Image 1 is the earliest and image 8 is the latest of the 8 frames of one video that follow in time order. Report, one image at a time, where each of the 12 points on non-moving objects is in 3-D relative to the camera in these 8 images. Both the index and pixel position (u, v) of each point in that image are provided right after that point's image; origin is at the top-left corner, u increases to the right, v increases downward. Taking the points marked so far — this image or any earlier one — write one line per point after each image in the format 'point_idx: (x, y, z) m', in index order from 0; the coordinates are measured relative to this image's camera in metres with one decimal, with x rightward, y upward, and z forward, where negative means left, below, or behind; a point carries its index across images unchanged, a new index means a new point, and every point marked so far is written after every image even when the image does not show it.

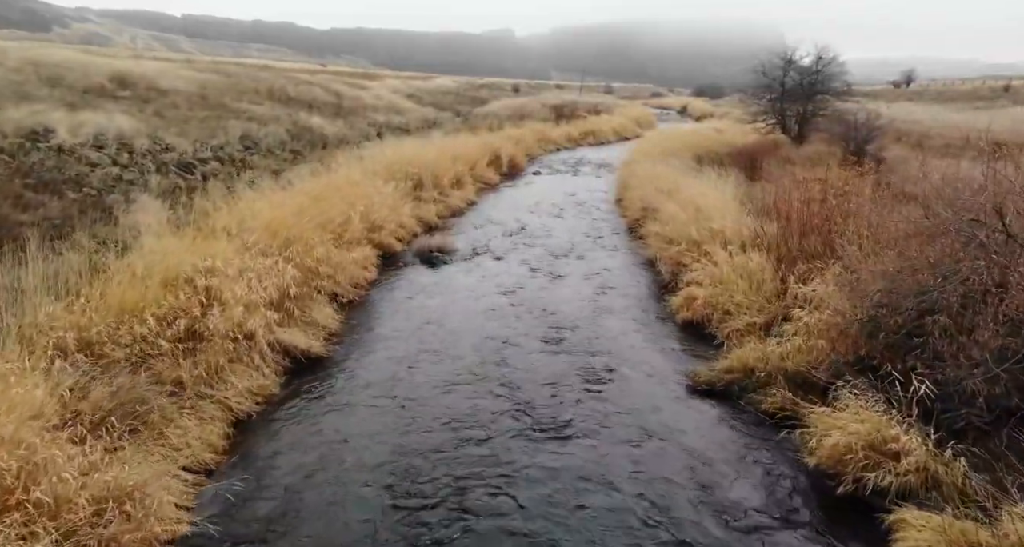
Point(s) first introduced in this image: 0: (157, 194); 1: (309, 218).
0: (-6.4, +1.4, +14.4) m
1: (-3.5, +1.0, +13.8) m
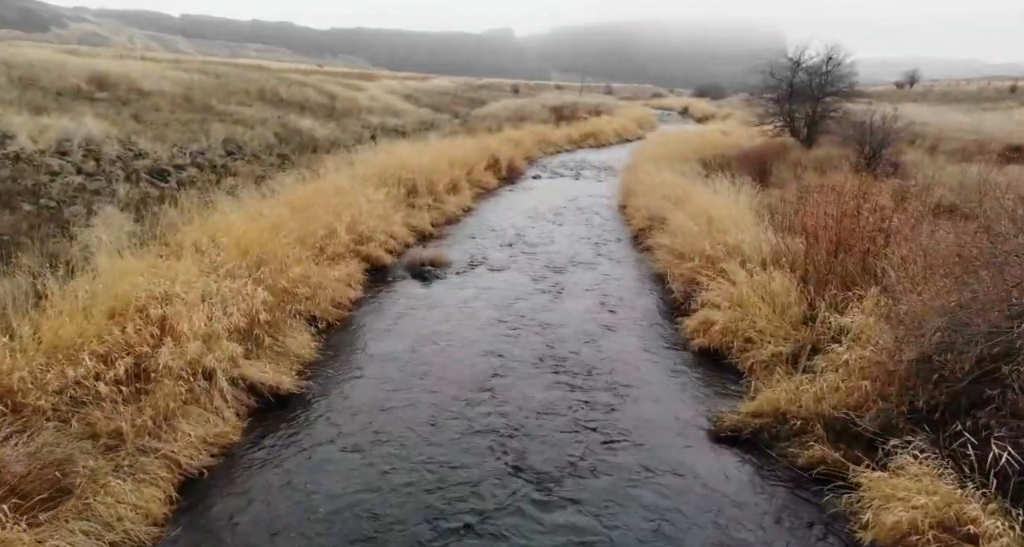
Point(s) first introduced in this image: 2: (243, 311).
0: (-6.5, +1.1, +13.3) m
1: (-3.5, +0.7, +12.6) m
2: (-3.2, -0.4, +9.4) m
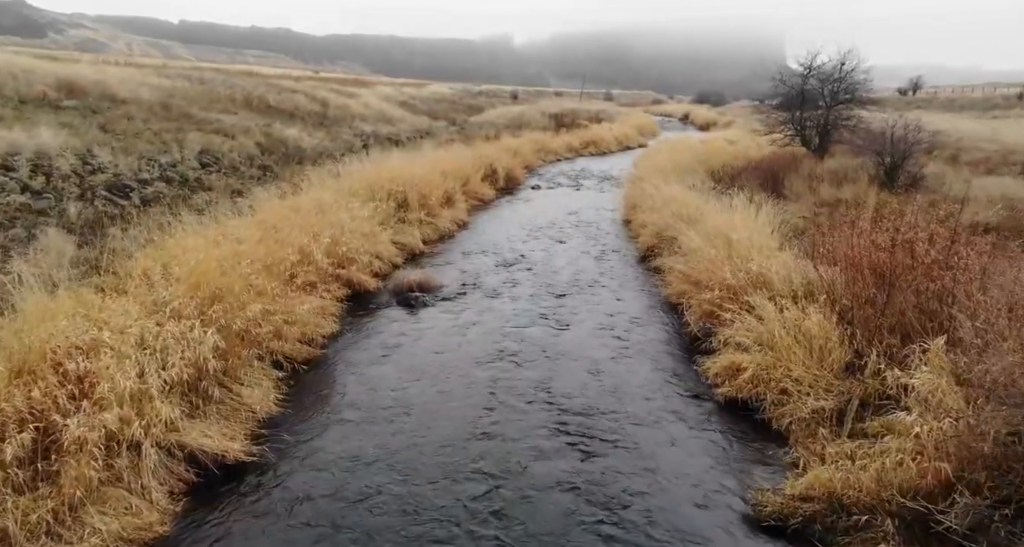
0: (-6.5, +0.7, +11.9) m
1: (-3.6, +0.2, +11.2) m
2: (-3.2, -0.9, +8.0) m
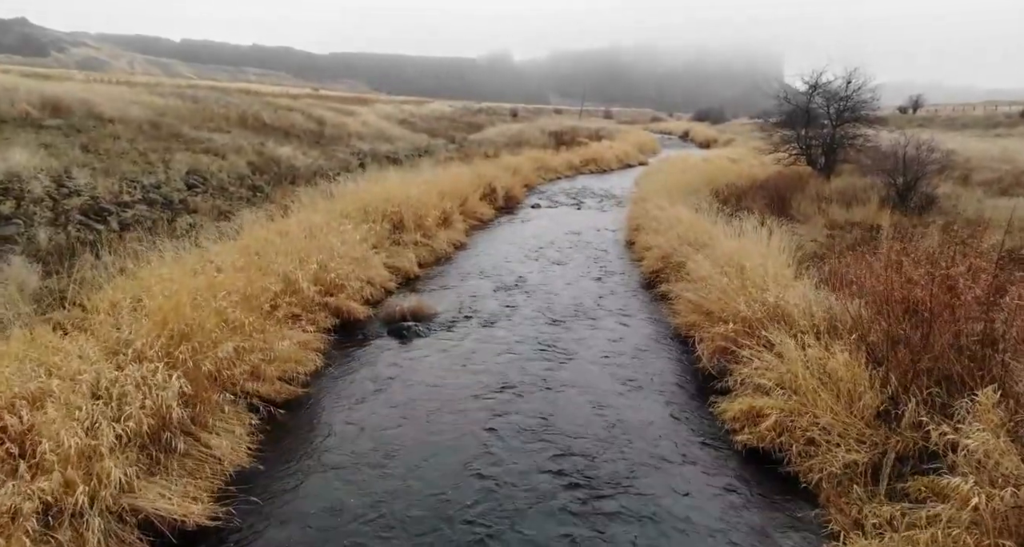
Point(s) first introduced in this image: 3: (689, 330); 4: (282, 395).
0: (-6.6, +0.2, +11.1) m
1: (-3.6, -0.2, +10.4) m
2: (-3.2, -1.2, +7.2) m
3: (+2.6, -0.9, +11.9) m
4: (-2.6, -1.4, +9.2) m
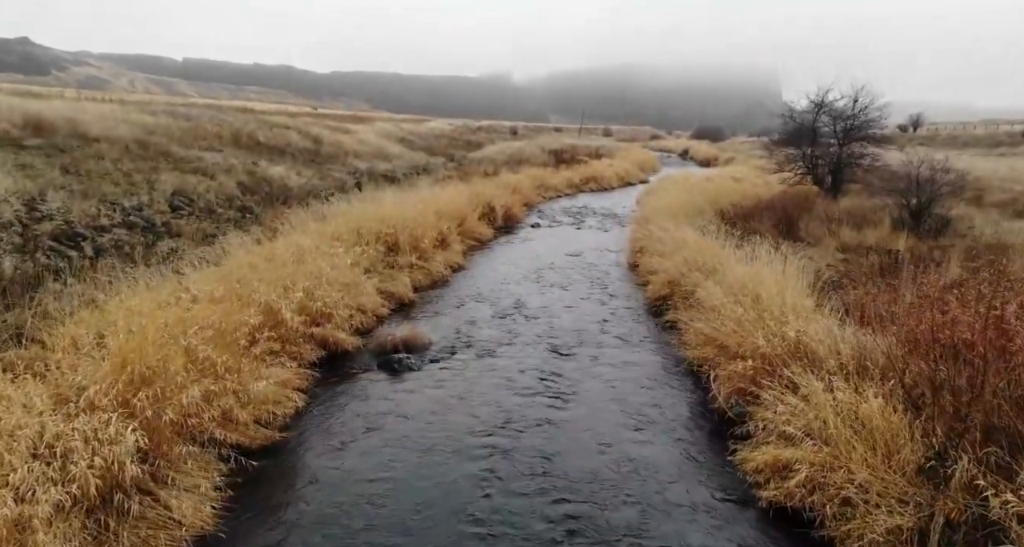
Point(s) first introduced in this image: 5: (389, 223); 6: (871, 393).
0: (-6.6, -0.2, +10.3) m
1: (-3.6, -0.6, +9.6) m
2: (-3.3, -1.5, +6.3) m
3: (+2.6, -1.3, +11.1) m
4: (-2.6, -1.7, +8.3) m
5: (-3.1, +1.2, +19.9) m
6: (+3.4, -1.2, +7.7) m
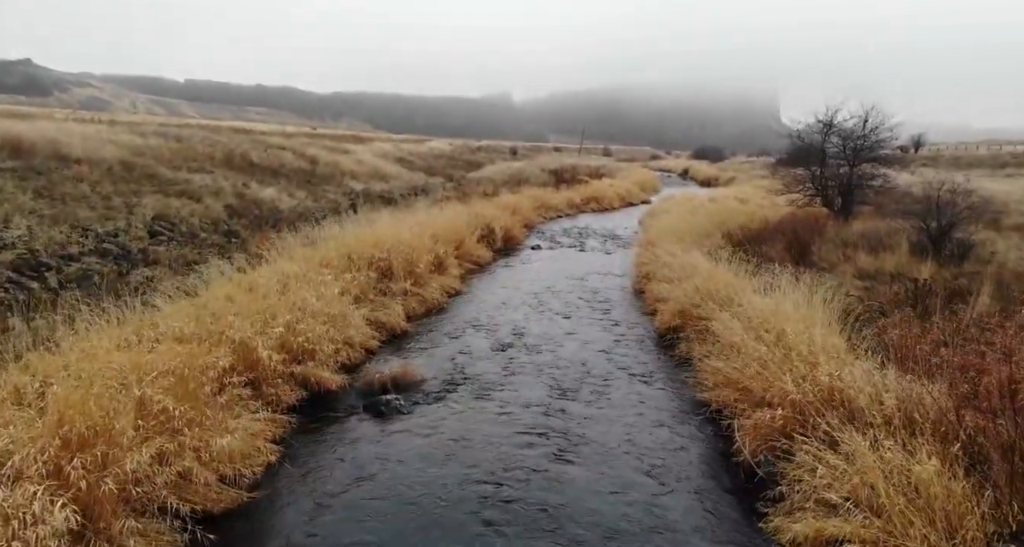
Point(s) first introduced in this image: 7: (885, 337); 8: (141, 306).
0: (-6.6, -0.6, +9.3) m
1: (-3.6, -1.0, +8.5) m
2: (-3.3, -1.9, +5.3) m
3: (+2.6, -1.7, +10.0) m
4: (-2.7, -2.1, +7.3) m
5: (-3.1, +0.6, +18.9) m
6: (+3.4, -1.5, +6.6) m
7: (+4.4, -0.7, +9.5) m
8: (-5.2, -0.5, +11.4) m
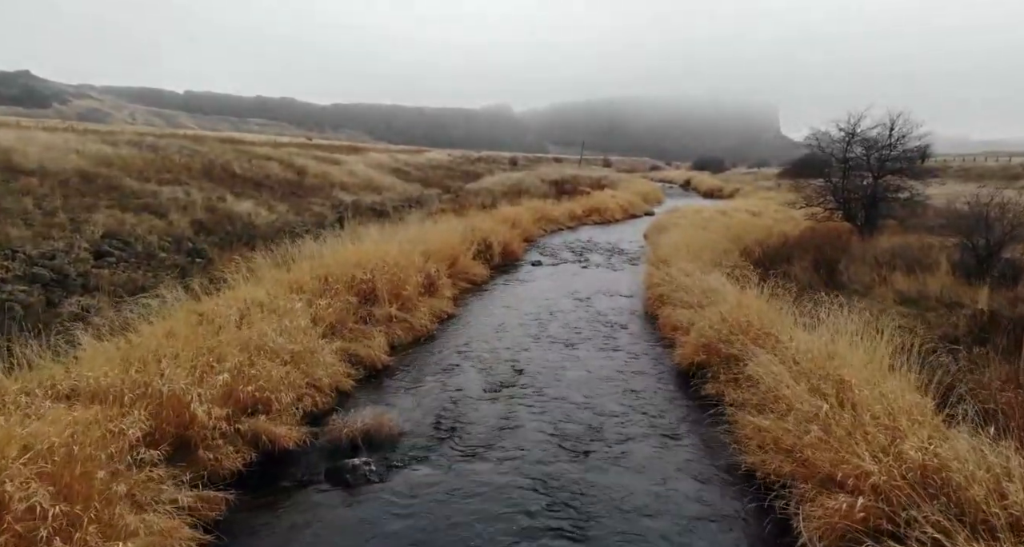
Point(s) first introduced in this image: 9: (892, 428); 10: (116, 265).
0: (-6.6, -1.0, +7.3) m
1: (-3.7, -1.3, +6.5) m
2: (-3.3, -2.2, +3.3) m
3: (+2.6, -2.1, +8.0) m
4: (-2.7, -2.5, +5.3) m
5: (-3.1, +0.1, +17.0) m
6: (+3.4, -1.8, +4.6) m
7: (+4.4, -1.1, +7.5) m
8: (-5.3, -0.9, +9.4) m
9: (+3.3, -1.4, +7.0) m
10: (-6.9, +0.2, +13.9) m
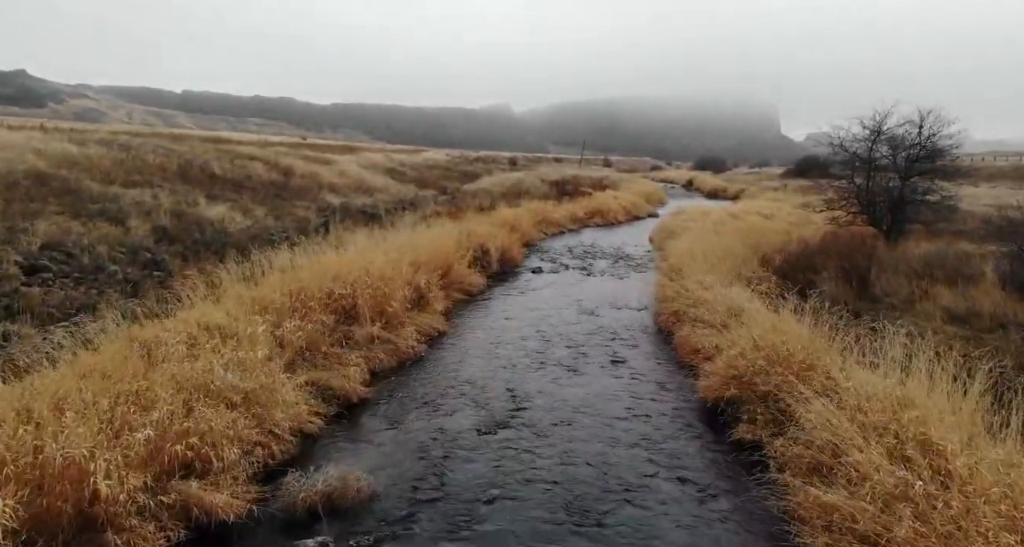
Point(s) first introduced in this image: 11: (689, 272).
0: (-6.7, -1.2, +5.4) m
1: (-3.7, -1.6, +4.7) m
2: (-3.3, -2.4, +1.4) m
3: (+2.5, -2.3, +6.2) m
4: (-2.7, -2.7, +3.4) m
5: (-3.1, -0.2, +15.1) m
6: (+3.4, -2.1, +2.8) m
7: (+4.3, -1.4, +5.7) m
8: (-5.3, -1.1, +7.5) m
9: (+3.3, -1.6, +5.2) m
10: (-7.0, -0.1, +12.0) m
11: (+4.1, 0.0, +18.6) m
